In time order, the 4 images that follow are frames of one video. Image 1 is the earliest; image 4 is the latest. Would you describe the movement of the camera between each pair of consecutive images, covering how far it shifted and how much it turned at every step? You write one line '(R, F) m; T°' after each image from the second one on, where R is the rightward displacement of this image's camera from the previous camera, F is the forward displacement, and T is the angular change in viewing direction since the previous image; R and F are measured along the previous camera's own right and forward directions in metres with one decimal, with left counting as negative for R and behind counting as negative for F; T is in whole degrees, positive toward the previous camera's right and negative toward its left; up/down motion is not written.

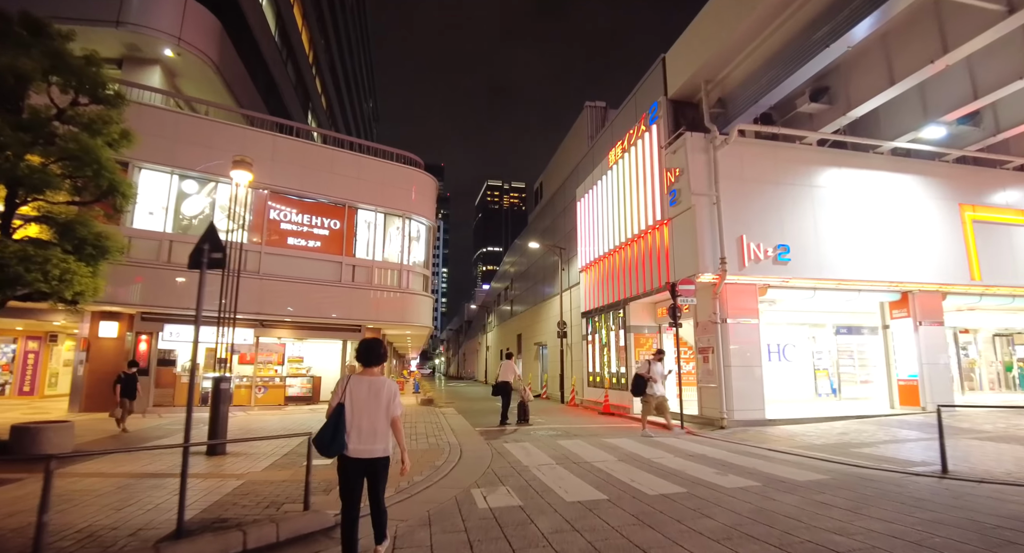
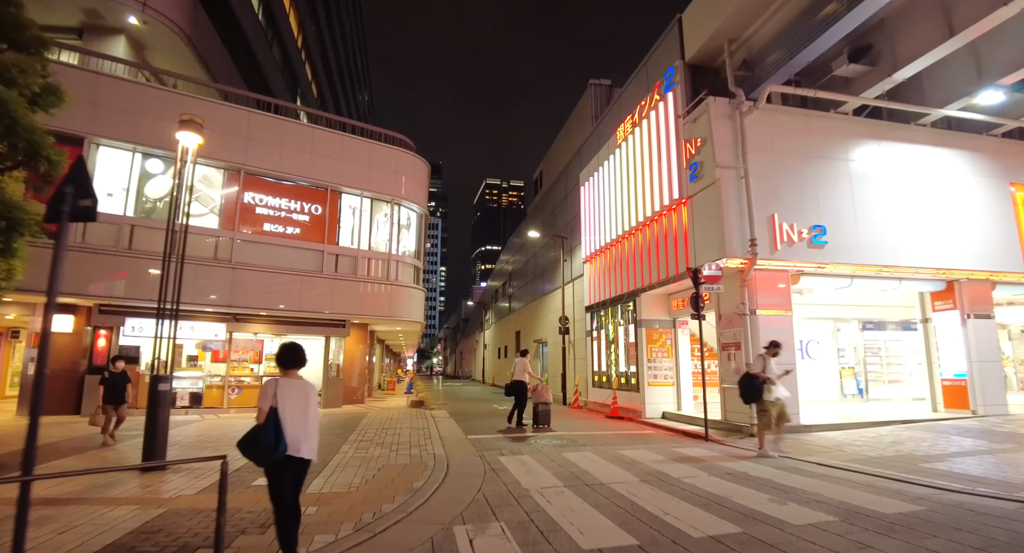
(0.0, +1.6) m; 0°
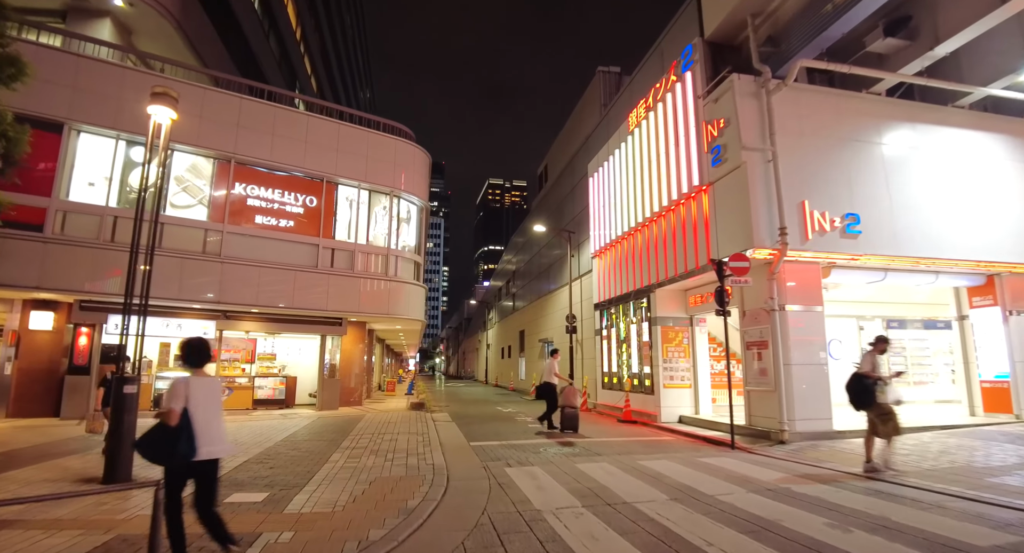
(-0.1, +0.9) m; 0°
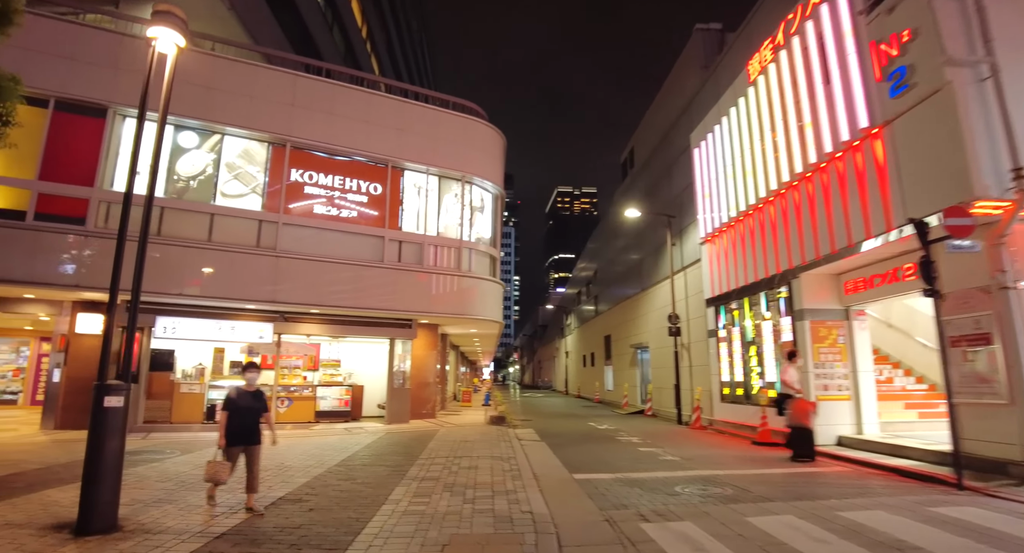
(-0.6, +2.3) m; -8°
